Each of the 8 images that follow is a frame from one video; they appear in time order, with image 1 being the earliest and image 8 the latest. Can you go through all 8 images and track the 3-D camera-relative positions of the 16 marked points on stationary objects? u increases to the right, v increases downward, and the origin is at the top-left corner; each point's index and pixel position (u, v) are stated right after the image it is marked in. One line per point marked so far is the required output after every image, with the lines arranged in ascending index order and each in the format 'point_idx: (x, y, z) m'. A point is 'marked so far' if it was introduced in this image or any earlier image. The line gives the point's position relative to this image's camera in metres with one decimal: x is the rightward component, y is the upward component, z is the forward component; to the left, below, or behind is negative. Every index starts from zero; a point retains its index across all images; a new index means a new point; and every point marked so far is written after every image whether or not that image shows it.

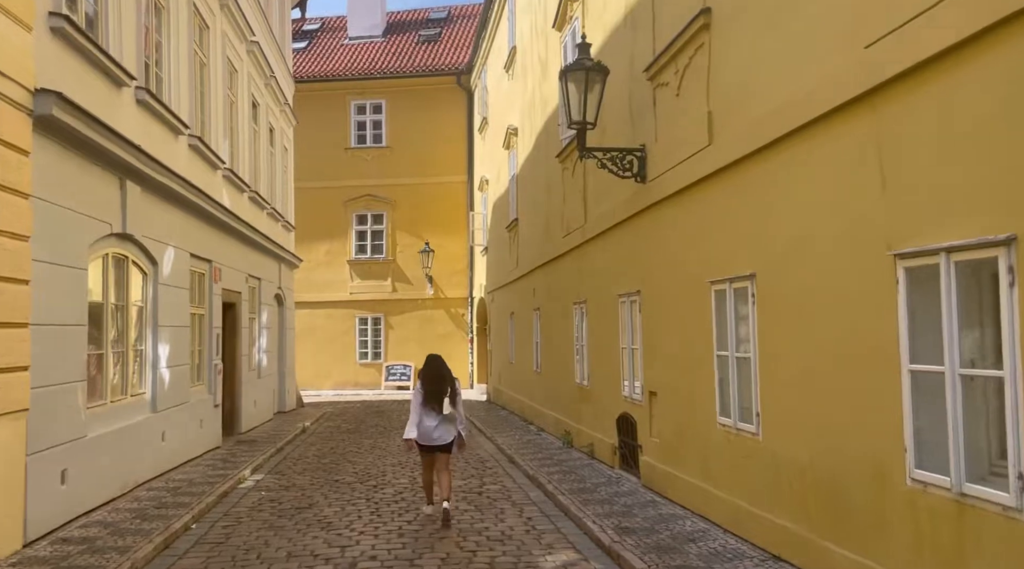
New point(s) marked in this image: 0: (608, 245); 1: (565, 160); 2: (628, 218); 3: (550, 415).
0: (+1.1, +0.5, +9.7) m
1: (+0.8, +1.7, +11.6) m
2: (+1.2, +0.7, +8.8) m
3: (+0.6, -2.0, +13.0) m
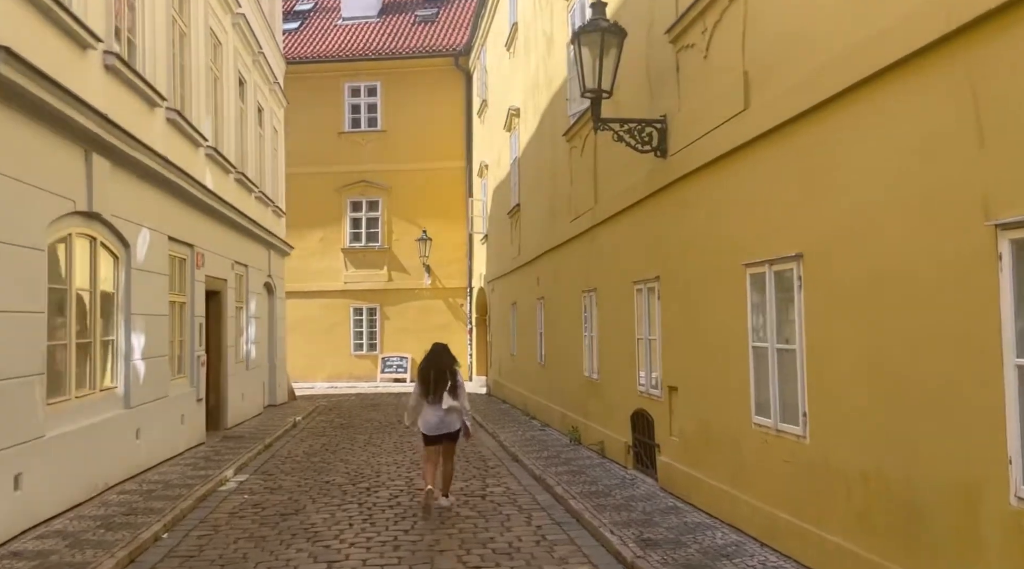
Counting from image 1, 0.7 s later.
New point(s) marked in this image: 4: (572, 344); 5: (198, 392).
0: (+1.2, +0.6, +8.9) m
1: (+0.8, +1.9, +10.9) m
2: (+1.3, +0.8, +8.1) m
3: (+0.6, -1.9, +12.3) m
4: (+0.8, -0.8, +11.3) m
5: (-4.4, -1.5, +11.7) m
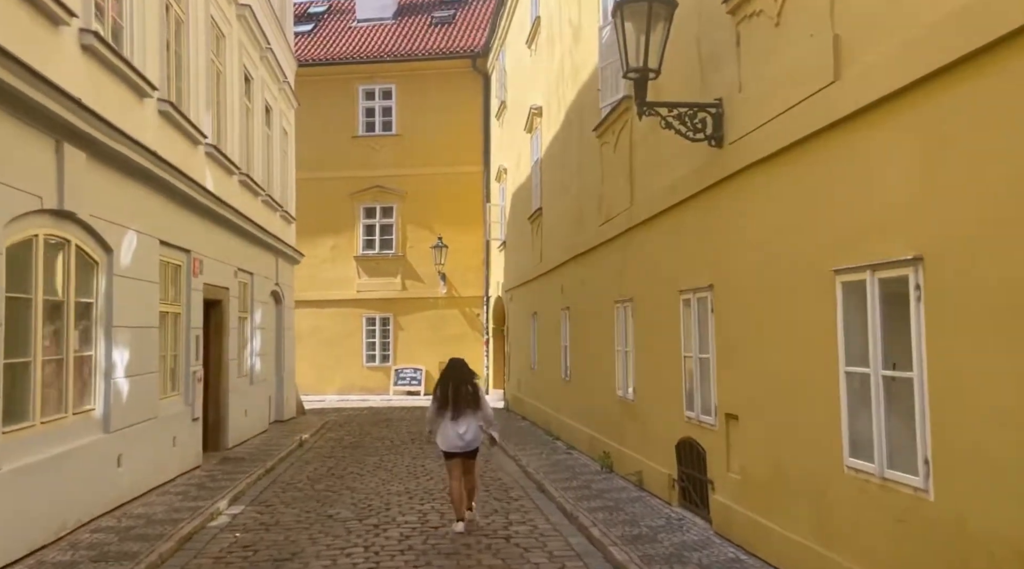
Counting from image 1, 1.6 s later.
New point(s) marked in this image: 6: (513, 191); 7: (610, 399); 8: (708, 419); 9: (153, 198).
0: (+1.4, +0.5, +7.9) m
1: (+1.1, +1.8, +9.9) m
2: (+1.5, +0.7, +7.0) m
3: (+1.0, -2.0, +11.2) m
4: (+1.1, -0.9, +10.2) m
5: (-4.1, -1.6, +10.8) m
6: (0.0, +2.2, +19.9) m
7: (+1.2, -1.3, +9.9) m
8: (+1.6, -1.1, +6.8) m
9: (-3.9, +0.9, +9.2) m
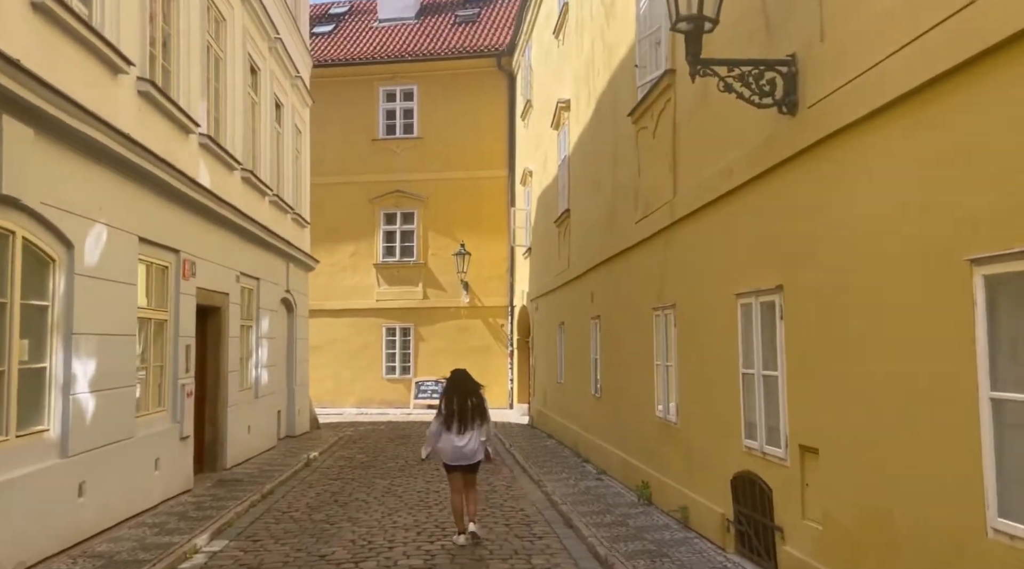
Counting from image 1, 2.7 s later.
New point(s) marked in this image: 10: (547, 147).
0: (+1.6, +0.5, +6.7) m
1: (+1.4, +1.7, +8.7) m
2: (+1.7, +0.7, +5.8) m
3: (+1.2, -2.0, +10.0) m
4: (+1.4, -1.0, +9.0) m
5: (-3.8, -1.7, +9.7) m
6: (+0.6, +2.0, +18.7) m
7: (+1.4, -1.4, +8.7) m
8: (+1.7, -1.1, +5.5) m
9: (-3.7, +0.9, +8.1) m
10: (+0.7, +2.8, +17.4) m
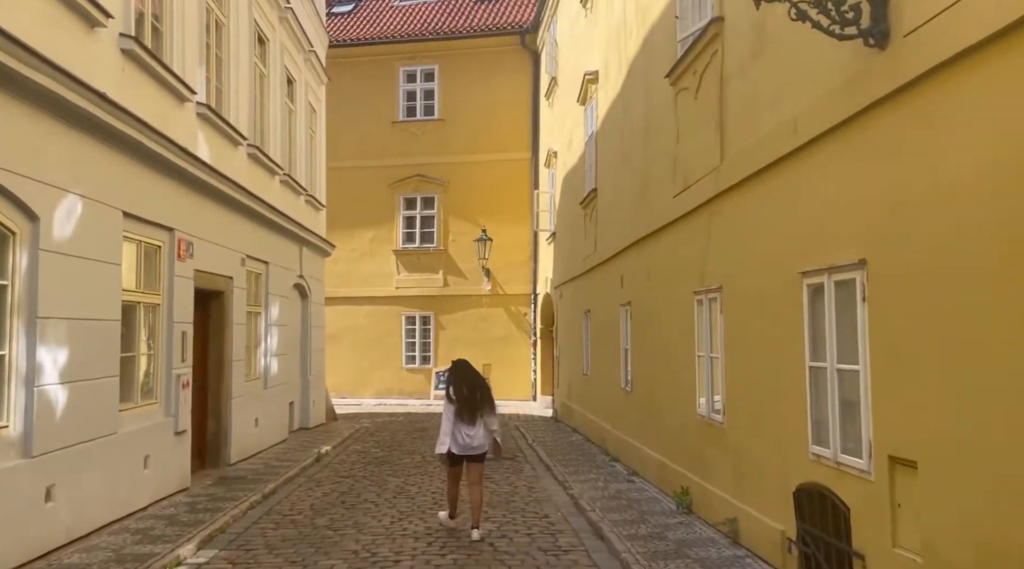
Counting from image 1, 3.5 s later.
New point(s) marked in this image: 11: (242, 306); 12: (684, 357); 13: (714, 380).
0: (+1.8, +0.7, +5.7) m
1: (+1.6, +1.9, +7.7) m
2: (+1.8, +0.9, +4.8) m
3: (+1.5, -1.9, +9.1) m
4: (+1.6, -0.8, +8.0) m
5: (-3.5, -1.5, +8.9) m
6: (+1.1, +2.3, +17.8) m
7: (+1.6, -1.2, +7.7) m
8: (+1.8, -1.0, +4.6) m
9: (-3.5, +1.1, +7.3) m
10: (+1.2, +3.1, +16.4) m
11: (-3.7, -0.3, +11.6) m
12: (+1.6, -0.7, +7.9) m
13: (+1.7, -0.8, +7.1) m
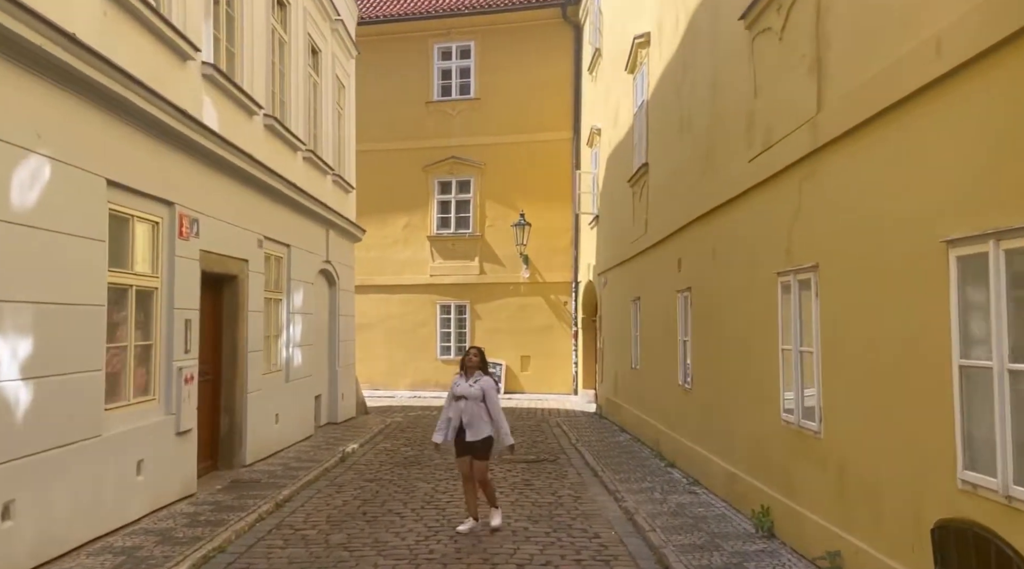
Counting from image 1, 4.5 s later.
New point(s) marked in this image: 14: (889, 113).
0: (+2.1, +0.8, +4.5) m
1: (+1.9, +2.0, +6.4) m
2: (+2.1, +1.0, +3.6) m
3: (+1.9, -1.7, +7.8) m
4: (+2.0, -0.6, +6.8) m
5: (-3.1, -1.3, +7.9) m
6: (+1.9, +2.6, +16.5) m
7: (+2.0, -1.1, +6.5) m
8: (+2.1, -0.8, +3.3) m
9: (-3.1, +1.3, +6.3) m
10: (+1.9, +3.4, +15.2) m
11: (-3.2, -0.1, +10.6) m
12: (+2.0, -0.5, +6.6) m
13: (+2.0, -0.6, +5.8) m
14: (+2.1, +0.9, +4.8) m
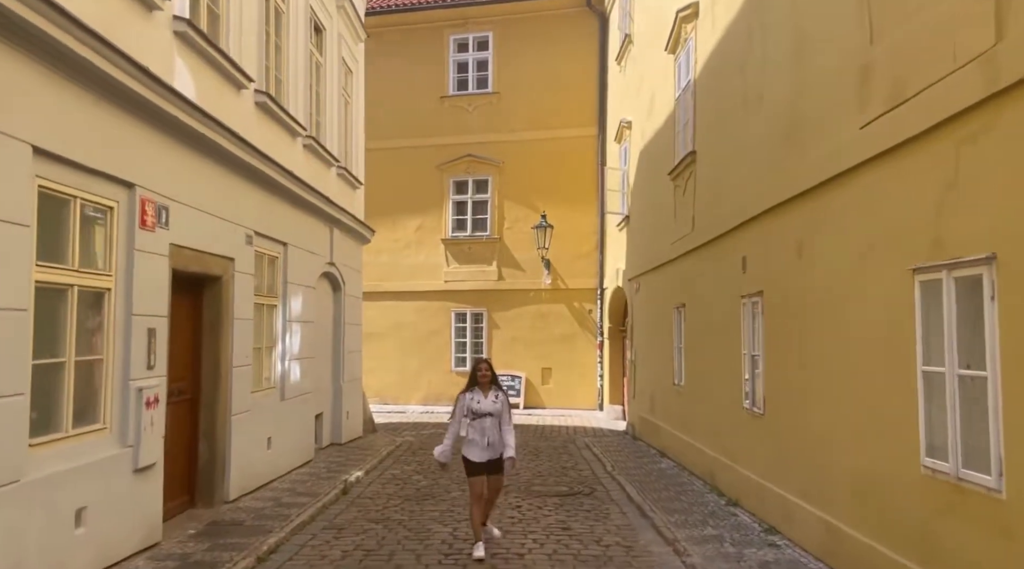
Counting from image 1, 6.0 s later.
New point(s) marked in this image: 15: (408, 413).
0: (+2.3, +0.8, +2.9) m
1: (+2.2, +2.0, +4.9) m
2: (+2.3, +1.0, +2.0) m
3: (+2.2, -1.7, +6.3) m
4: (+2.2, -0.6, +5.2) m
5: (-2.8, -1.3, +6.4) m
6: (+2.3, +2.5, +15.0) m
7: (+2.2, -1.1, +4.9) m
8: (+2.3, -0.8, +1.7) m
9: (-2.9, +1.3, +4.8) m
10: (+2.4, +3.3, +13.6) m
11: (-2.8, -0.1, +9.1) m
12: (+2.2, -0.5, +5.1) m
13: (+2.3, -0.6, +4.2) m
14: (+2.3, +0.9, +3.2) m
15: (-2.4, -3.0, +19.7) m
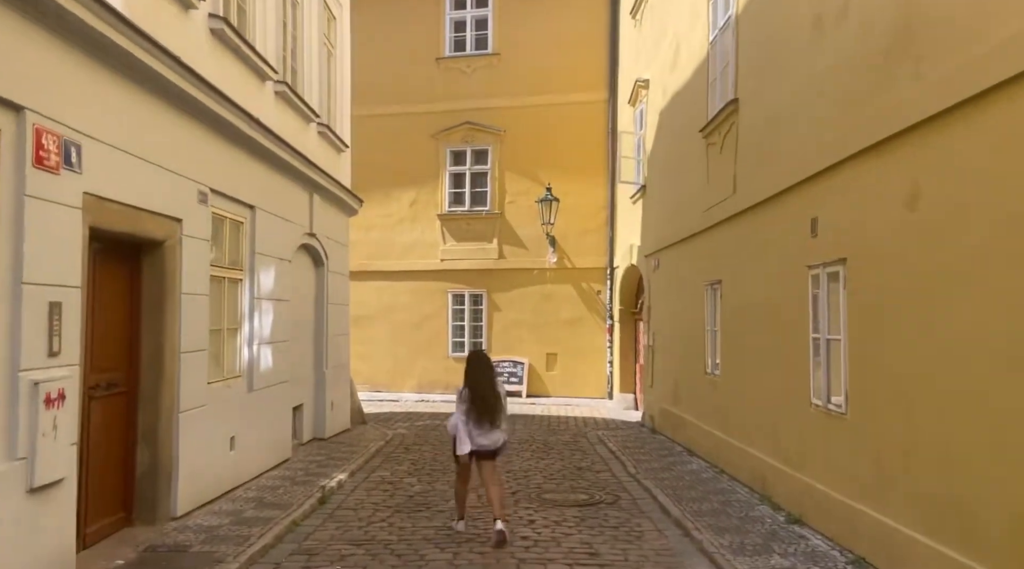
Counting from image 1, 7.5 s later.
0: (+2.4, +1.0, +1.3) m
1: (+2.3, +2.2, +3.3) m
2: (+2.4, +1.2, +0.4) m
3: (+2.3, -1.5, +4.7) m
4: (+2.4, -0.4, +3.7) m
5: (-2.7, -1.1, +4.8) m
6: (+2.4, +2.8, +13.3) m
7: (+2.4, -0.9, +3.4) m
8: (+2.4, -0.7, +0.2) m
9: (-2.7, +1.5, +3.2) m
10: (+2.4, +3.6, +12.0) m
11: (-2.7, +0.2, +7.5) m
12: (+2.4, -0.3, +3.5) m
13: (+2.4, -0.5, +2.7) m
14: (+2.4, +1.1, +1.6) m
15: (-2.4, -2.5, +18.2) m
